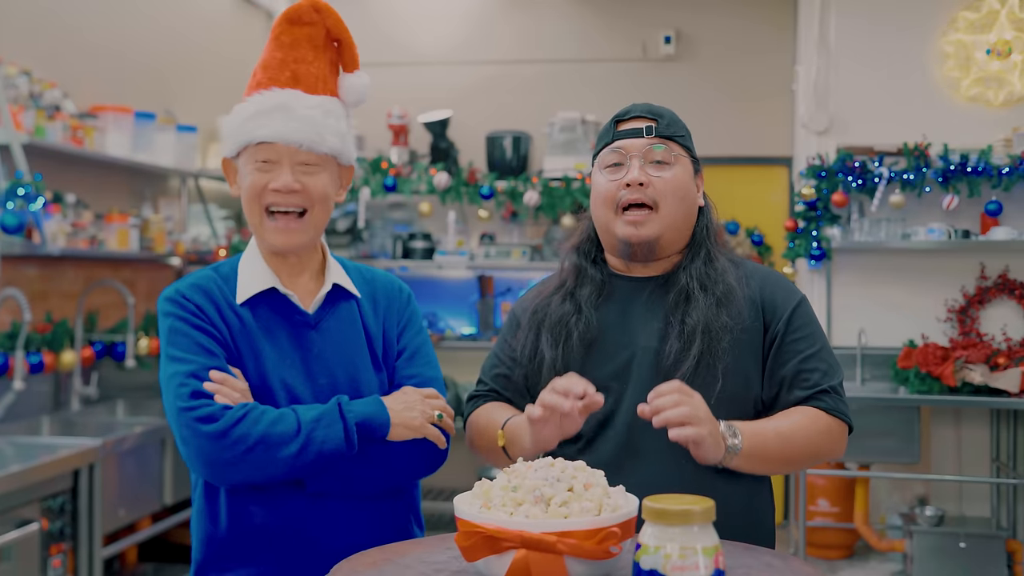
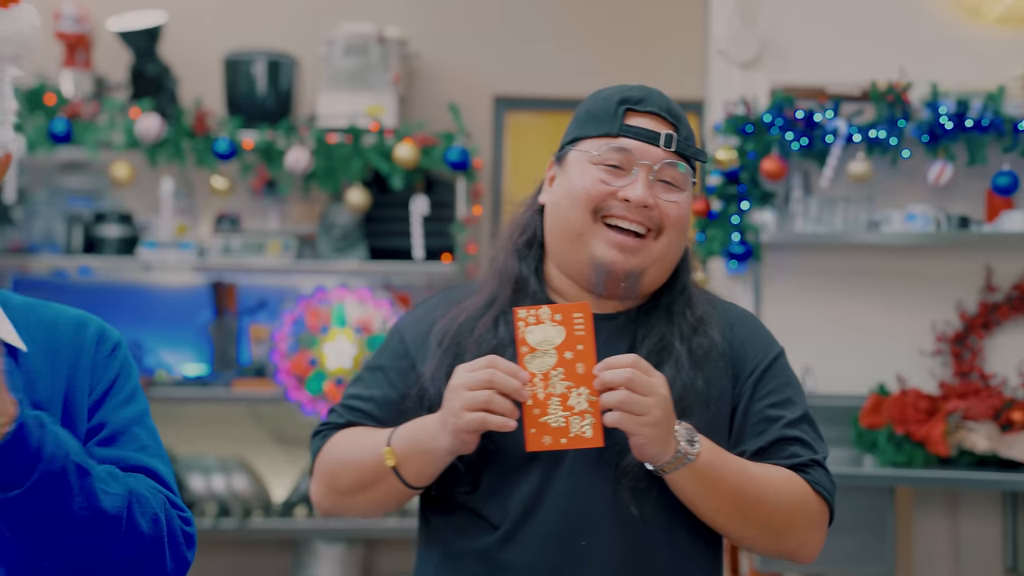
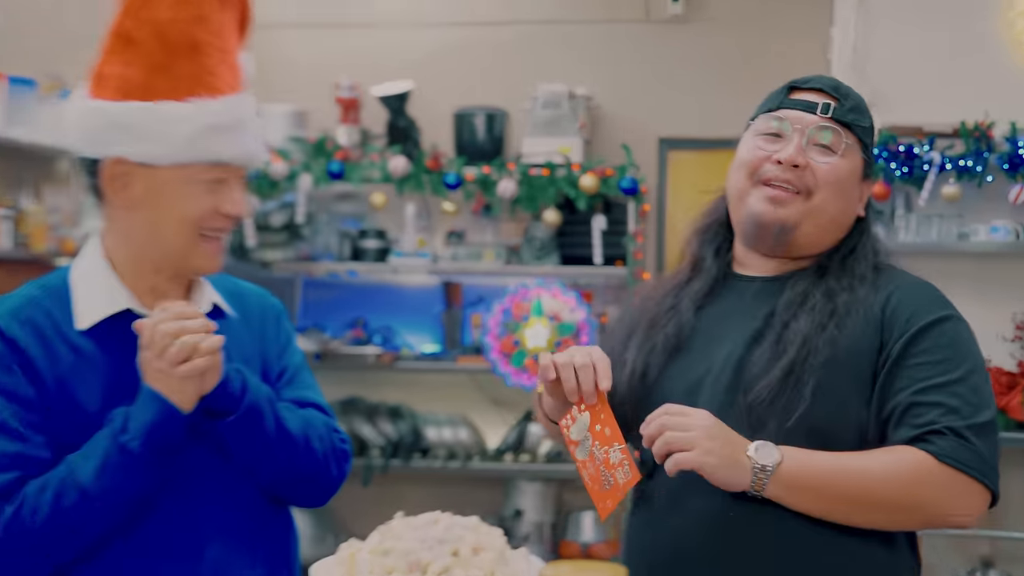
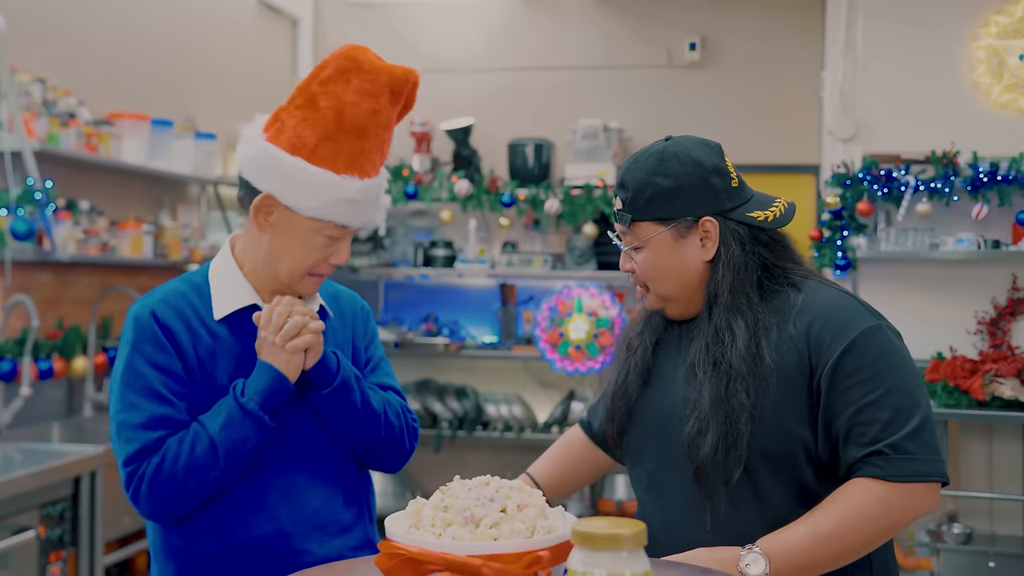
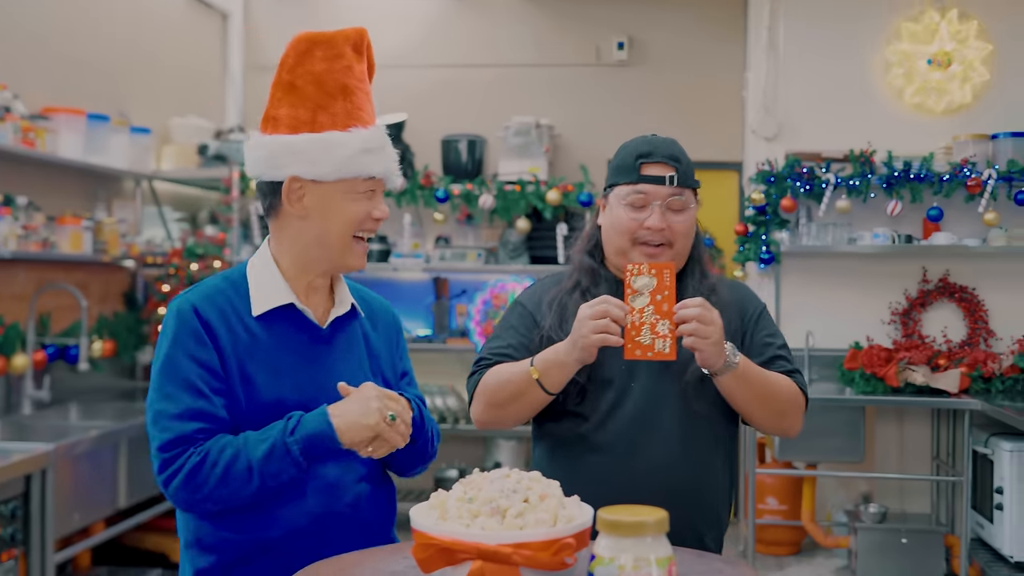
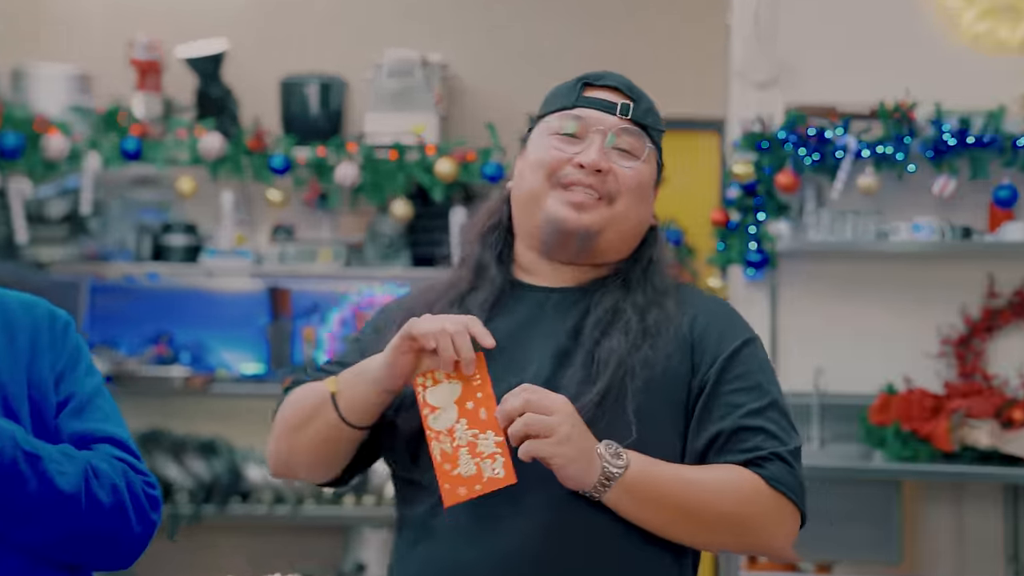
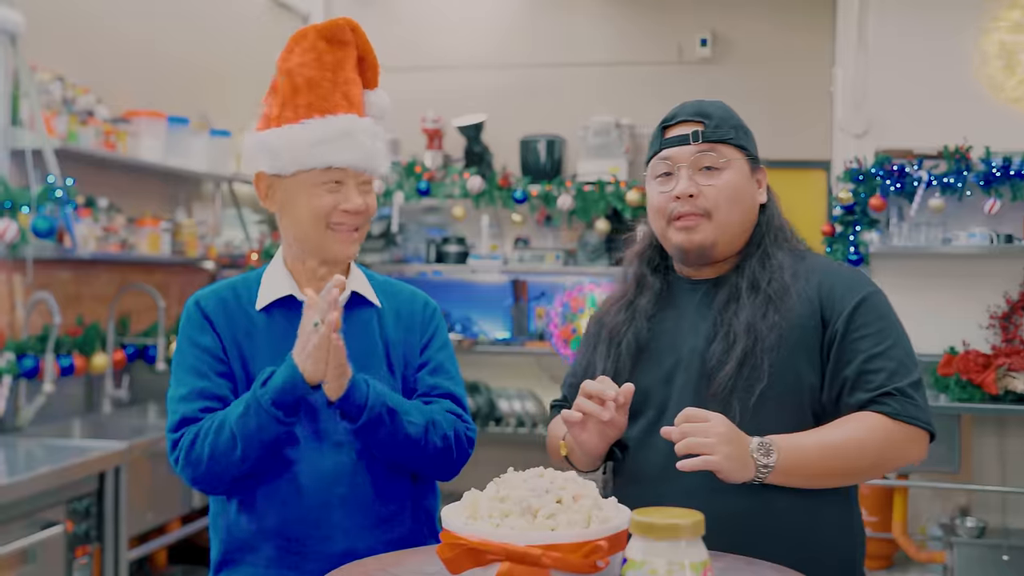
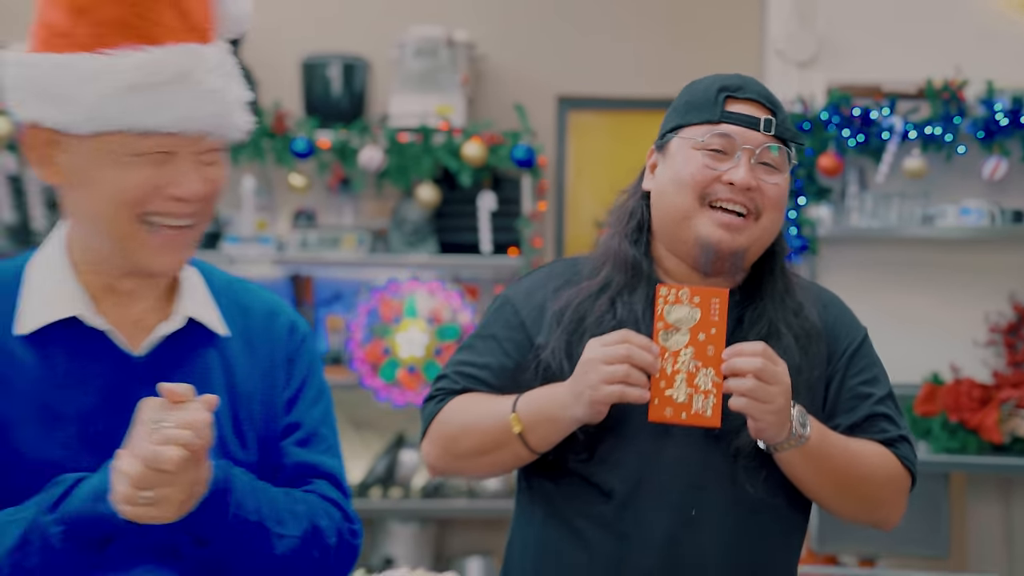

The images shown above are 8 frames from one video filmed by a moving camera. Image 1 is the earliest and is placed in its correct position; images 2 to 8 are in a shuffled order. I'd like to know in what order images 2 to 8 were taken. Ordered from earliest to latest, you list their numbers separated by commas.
7, 4, 3, 6, 2, 8, 5
